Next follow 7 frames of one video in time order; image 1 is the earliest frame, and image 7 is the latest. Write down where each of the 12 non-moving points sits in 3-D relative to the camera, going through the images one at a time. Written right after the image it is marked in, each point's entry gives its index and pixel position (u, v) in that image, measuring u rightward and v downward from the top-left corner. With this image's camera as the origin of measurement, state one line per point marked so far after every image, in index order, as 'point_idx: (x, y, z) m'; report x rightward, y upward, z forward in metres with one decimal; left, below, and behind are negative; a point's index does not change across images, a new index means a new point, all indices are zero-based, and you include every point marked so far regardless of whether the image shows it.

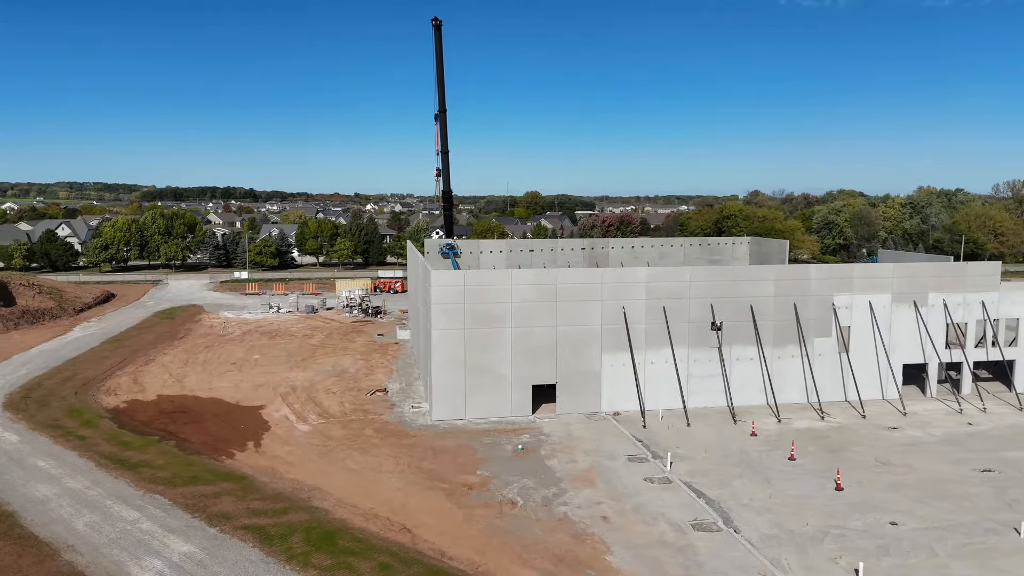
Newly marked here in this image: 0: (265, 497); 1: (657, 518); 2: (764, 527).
0: (-6.2, -5.2, +14.9) m
1: (+3.2, -5.1, +13.5) m
2: (+5.3, -5.1, +12.9) m
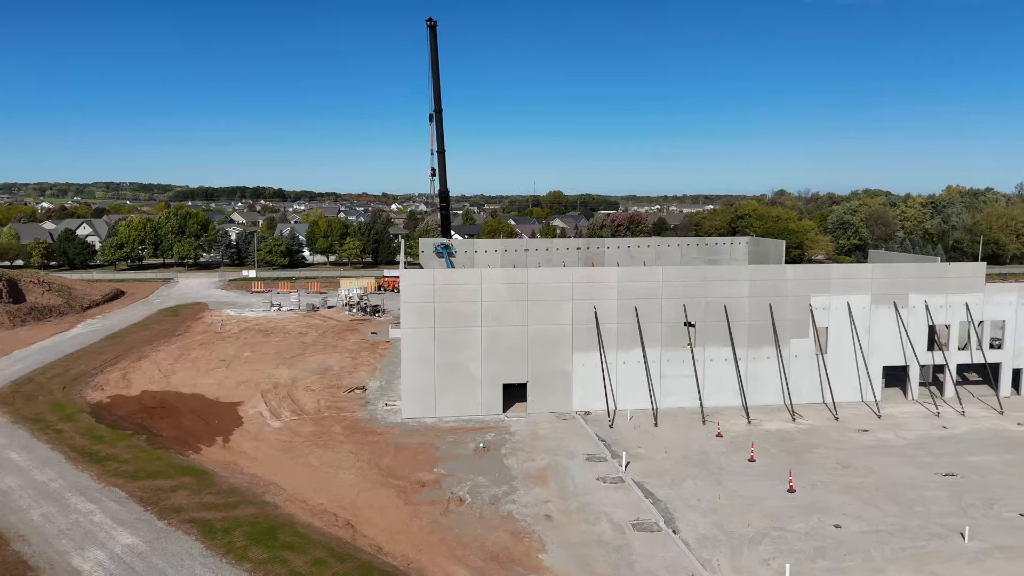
0: (-7.4, -5.1, +15.1) m
1: (+2.0, -5.1, +13.5) m
2: (+4.0, -5.1, +12.8) m
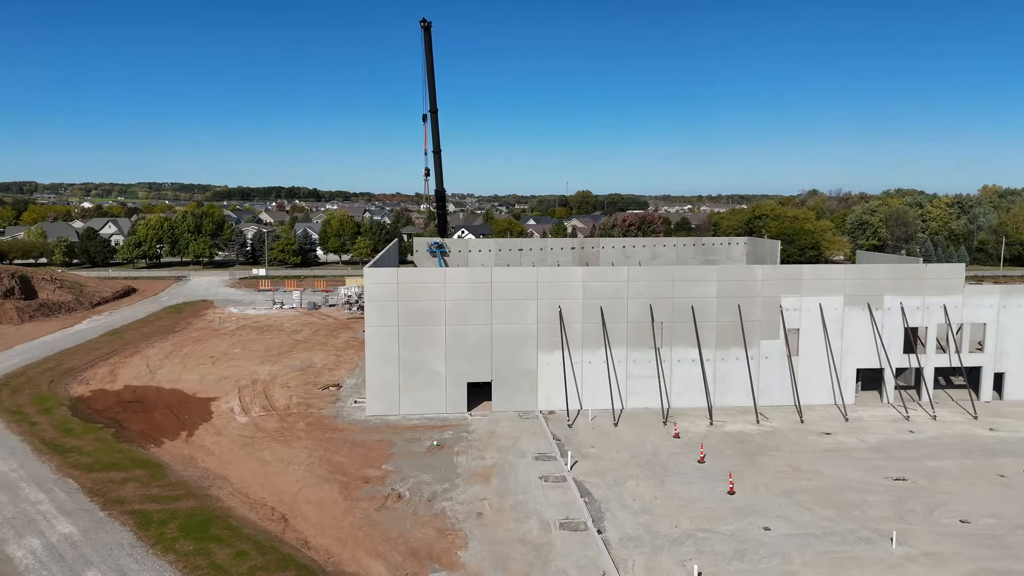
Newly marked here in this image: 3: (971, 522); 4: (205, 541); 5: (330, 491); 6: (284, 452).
0: (-8.9, -5.0, +15.5) m
1: (+0.4, -5.1, +13.5) m
2: (+2.5, -5.1, +12.8) m
3: (+10.0, -5.1, +13.1) m
4: (-6.3, -5.2, +12.5) m
5: (-4.6, -5.1, +15.2) m
6: (-6.8, -4.9, +17.9) m
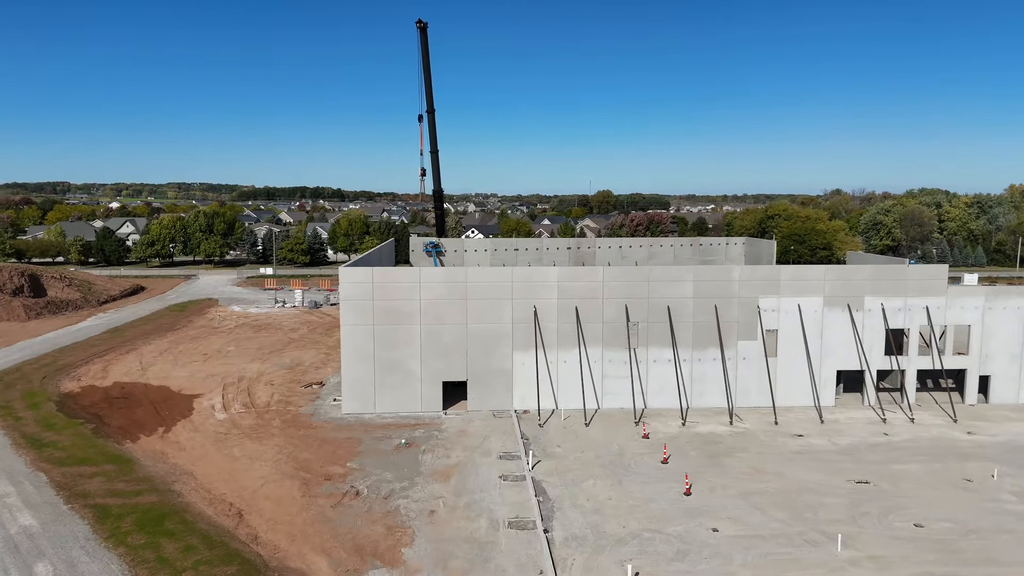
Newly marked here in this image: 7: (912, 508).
0: (-9.9, -5.0, +15.7) m
1: (-0.7, -5.1, +13.6) m
2: (+1.3, -5.1, +12.8) m
3: (+8.9, -5.1, +12.9) m
4: (-7.5, -5.2, +12.7) m
5: (-5.6, -5.1, +15.4) m
6: (-7.8, -4.8, +18.2) m
7: (+9.1, -5.0, +13.7) m
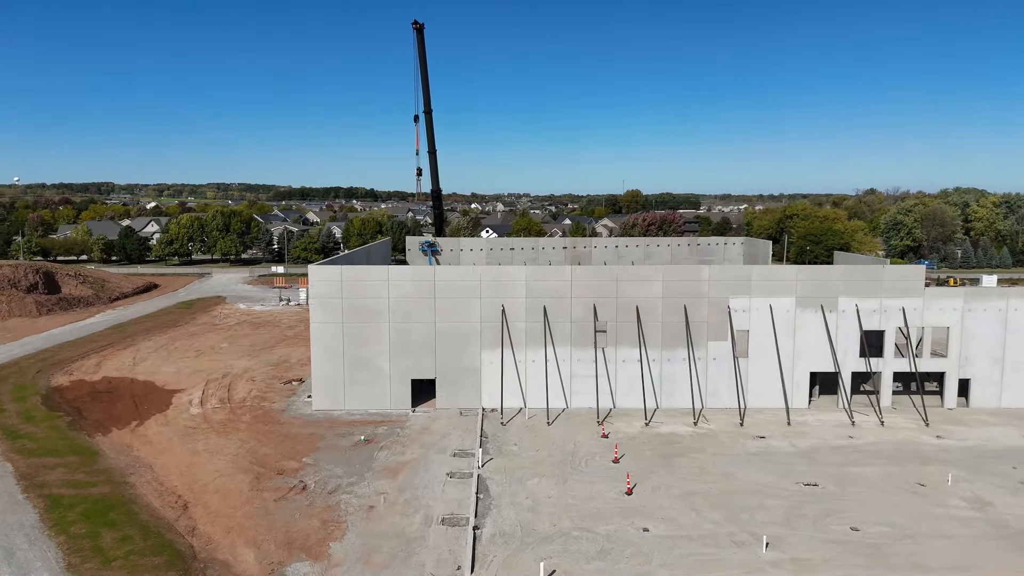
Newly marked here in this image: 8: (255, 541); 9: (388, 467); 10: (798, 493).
0: (-11.3, -4.9, +16.2) m
1: (-2.1, -5.1, +13.7) m
2: (-0.1, -5.1, +12.9) m
3: (+7.4, -5.1, +12.8) m
4: (-8.9, -5.1, +13.1) m
5: (-7.0, -5.0, +15.7) m
6: (-9.1, -4.8, +18.6) m
7: (+7.6, -5.0, +13.5) m
8: (-5.3, -5.2, +12.5) m
9: (-3.4, -4.9, +16.4) m
10: (+6.9, -4.9, +14.5) m
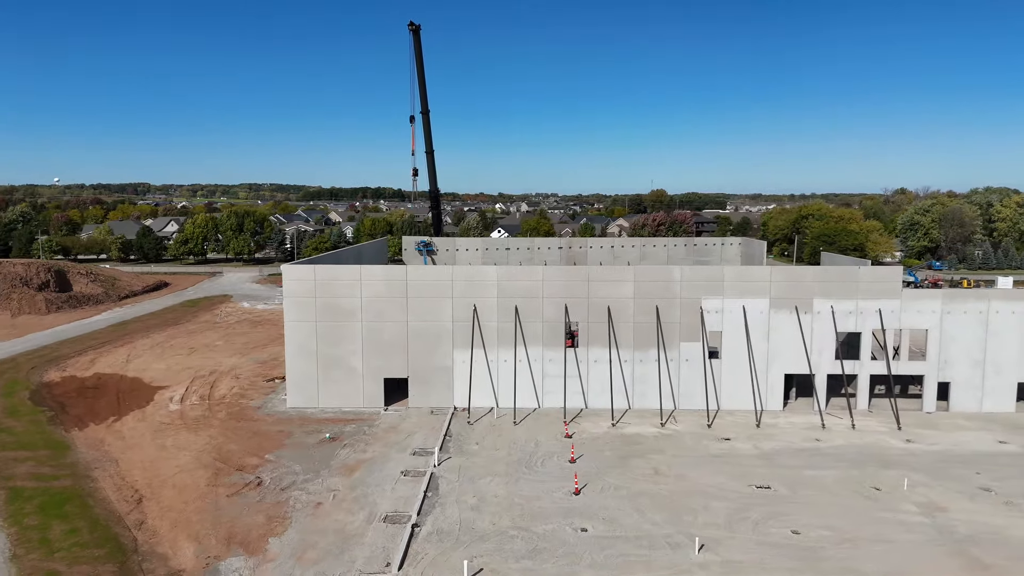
0: (-12.5, -4.9, +16.6) m
1: (-3.4, -5.1, +13.9) m
2: (-1.4, -5.1, +13.0) m
3: (+6.1, -5.2, +12.7) m
4: (-10.2, -5.1, +13.4) m
5: (-8.2, -5.0, +16.0) m
6: (-10.2, -4.7, +18.9) m
7: (+6.4, -5.1, +13.4) m
8: (-6.6, -5.2, +12.7) m
9: (-4.6, -4.9, +16.6) m
10: (+5.6, -5.0, +14.5) m
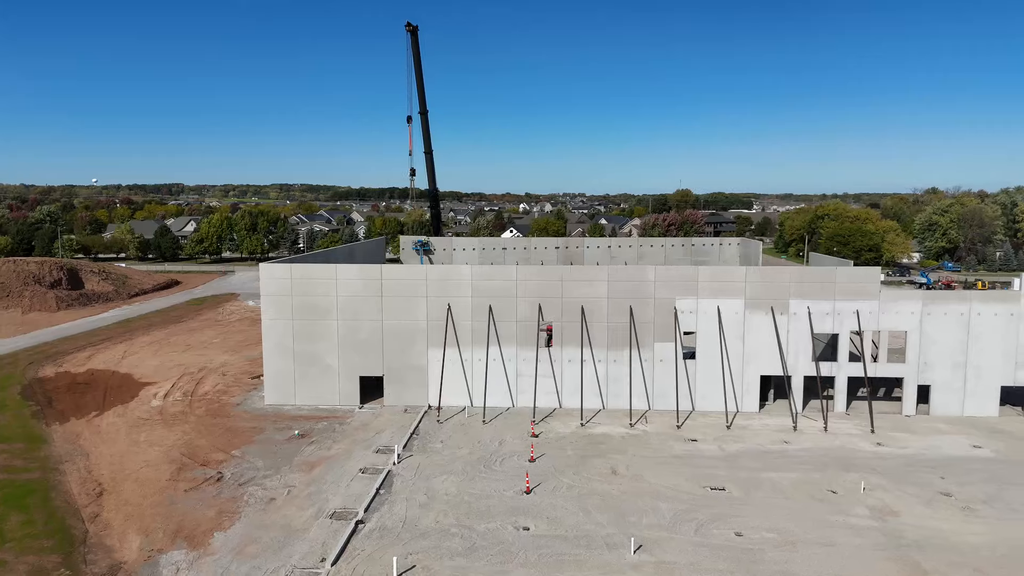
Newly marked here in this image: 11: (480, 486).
0: (-13.6, -4.8, +17.1) m
1: (-4.6, -5.0, +14.1) m
2: (-2.7, -5.1, +13.1) m
3: (+4.8, -5.2, +12.6) m
4: (-11.4, -5.1, +13.8) m
5: (-9.4, -4.9, +16.3) m
6: (-11.3, -4.7, +19.3) m
7: (+5.1, -5.1, +13.3) m
8: (-7.8, -5.2, +13.0) m
9: (-5.7, -4.8, +16.9) m
10: (+4.4, -5.0, +14.4) m
11: (-0.8, -4.9, +15.0) m
